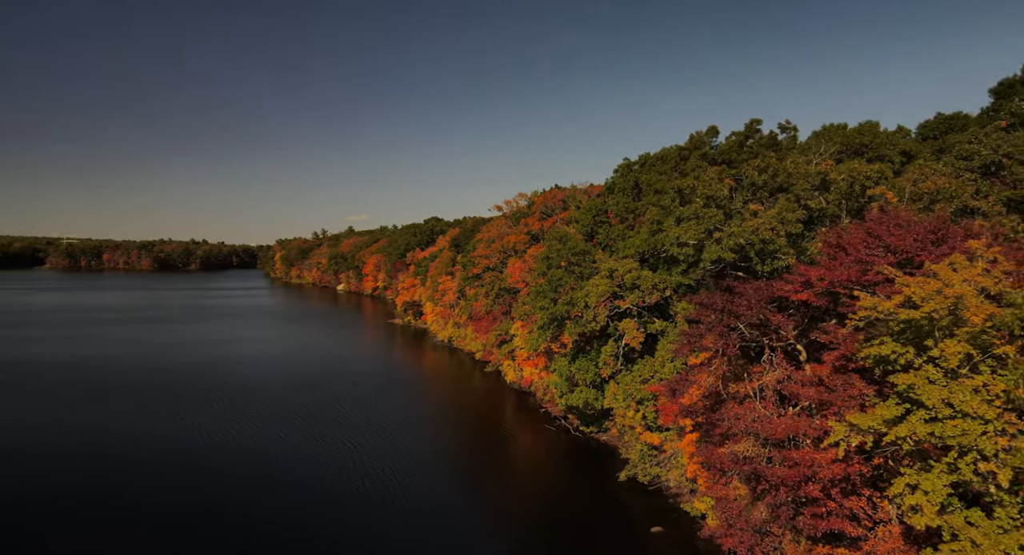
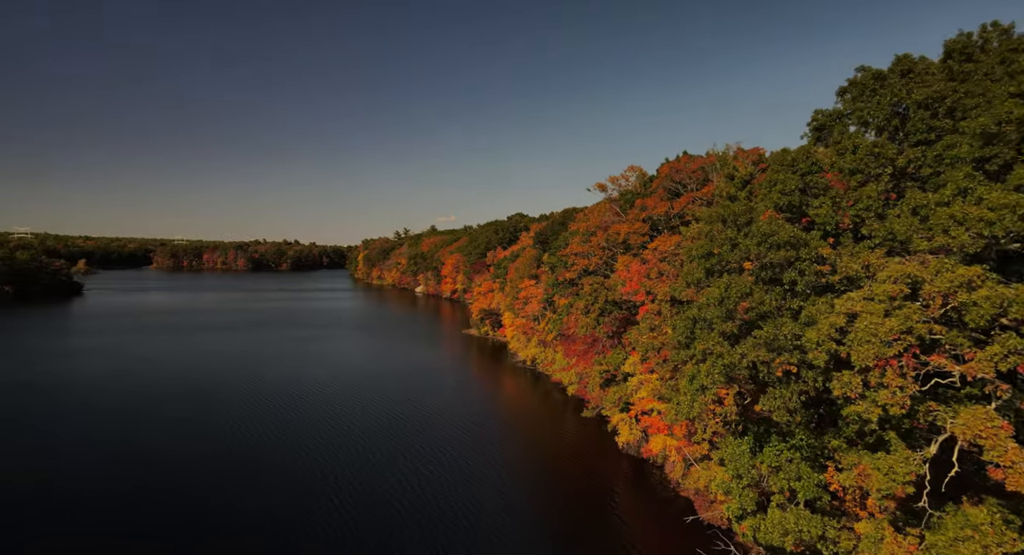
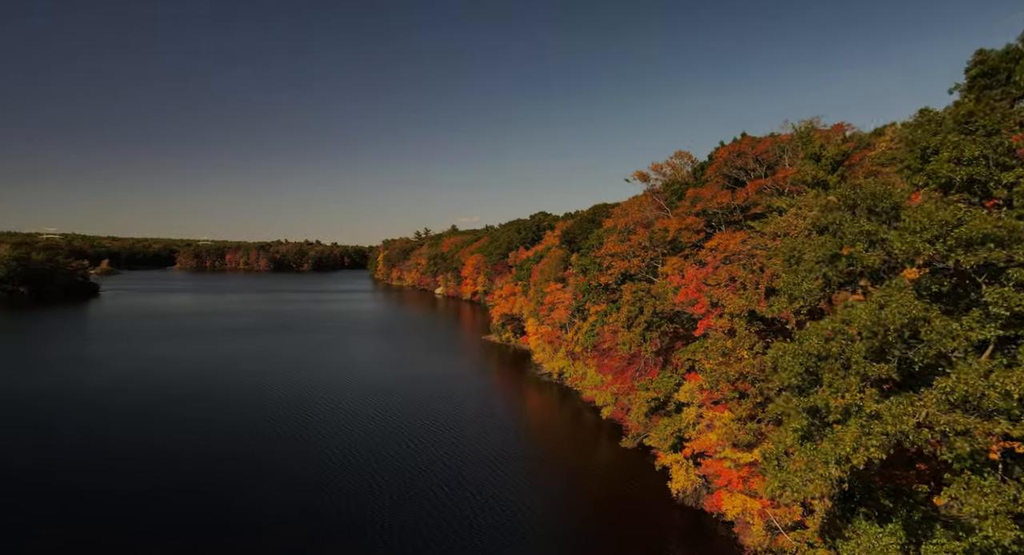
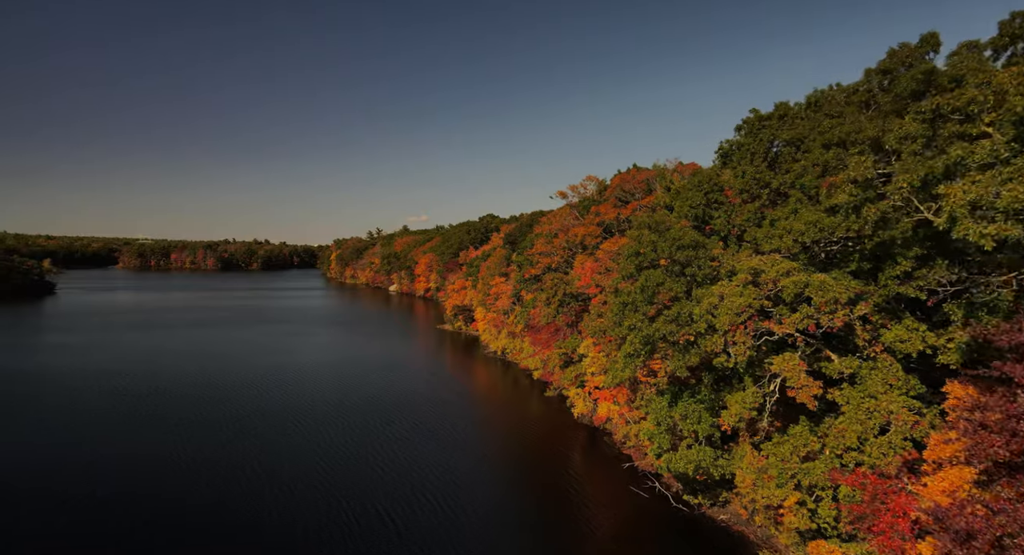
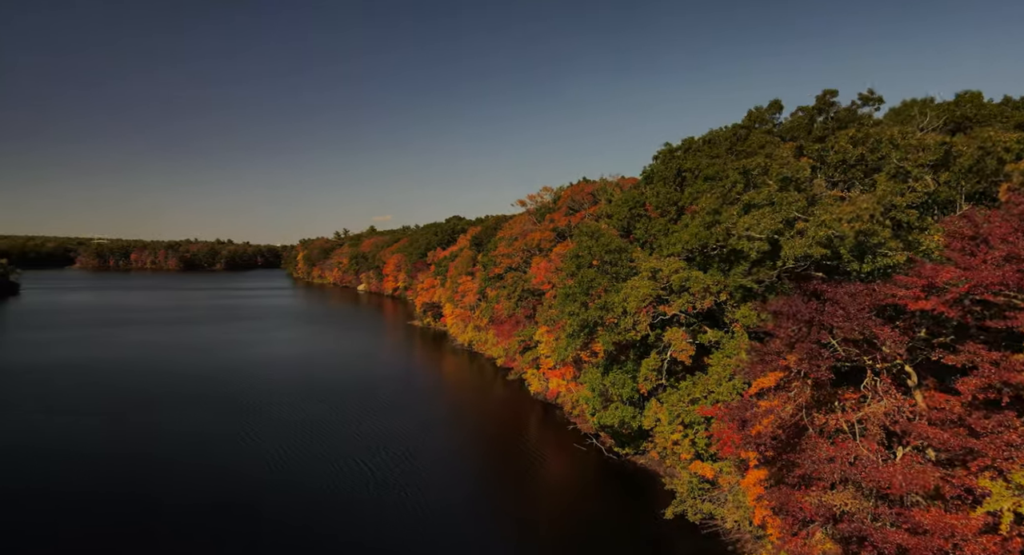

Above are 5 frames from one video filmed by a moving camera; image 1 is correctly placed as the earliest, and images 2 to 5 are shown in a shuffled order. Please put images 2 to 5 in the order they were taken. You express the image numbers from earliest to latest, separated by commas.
5, 4, 2, 3
